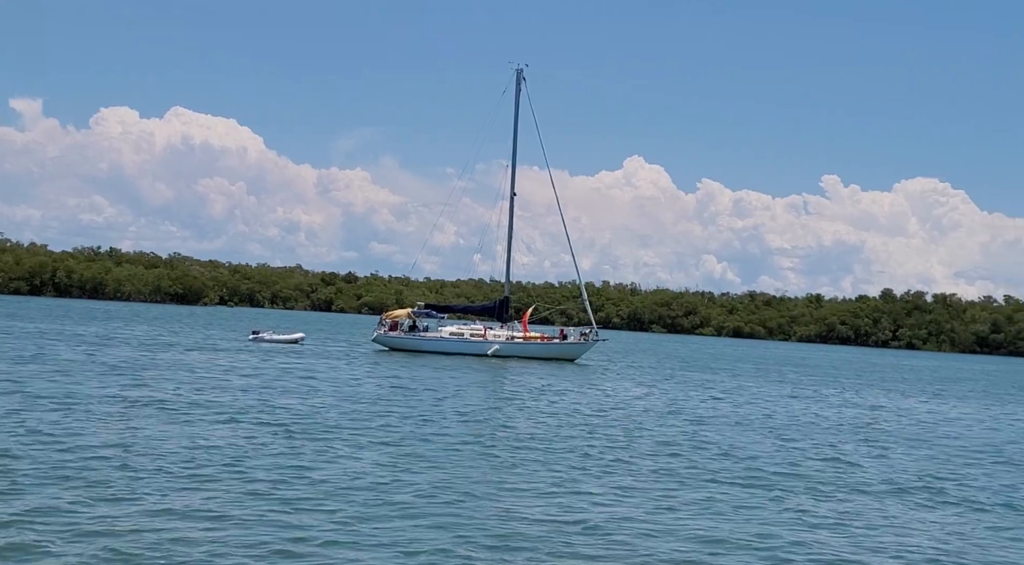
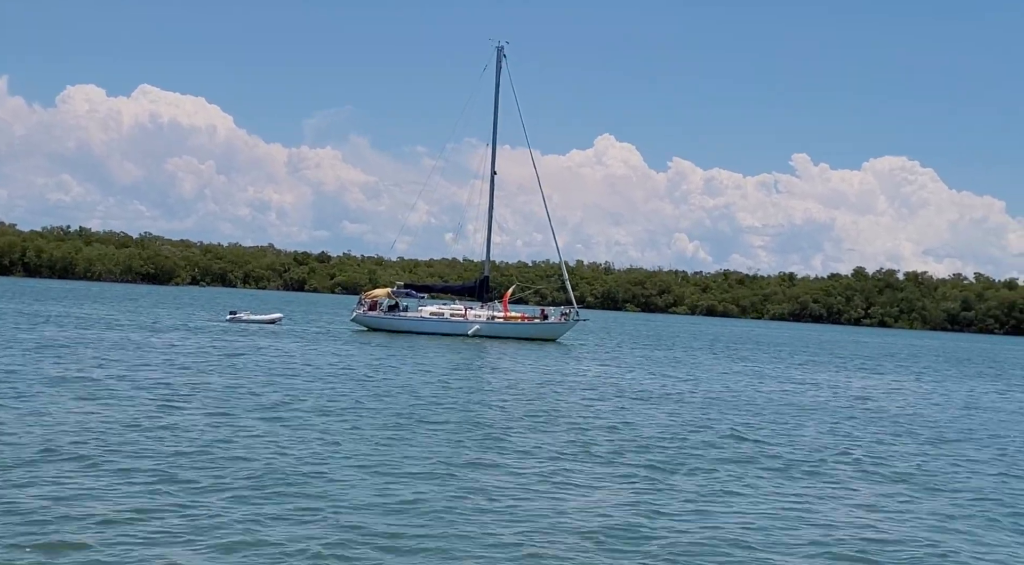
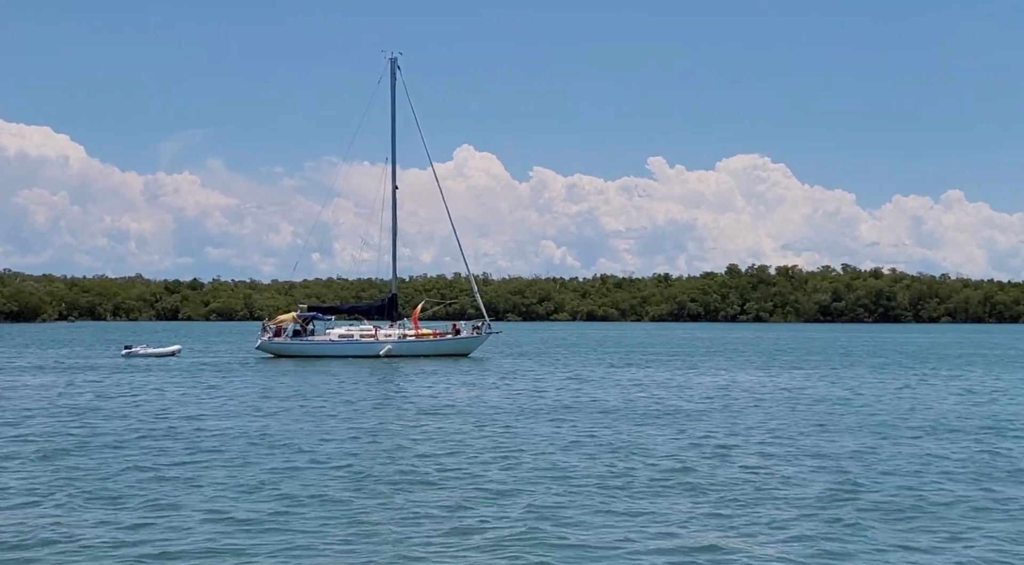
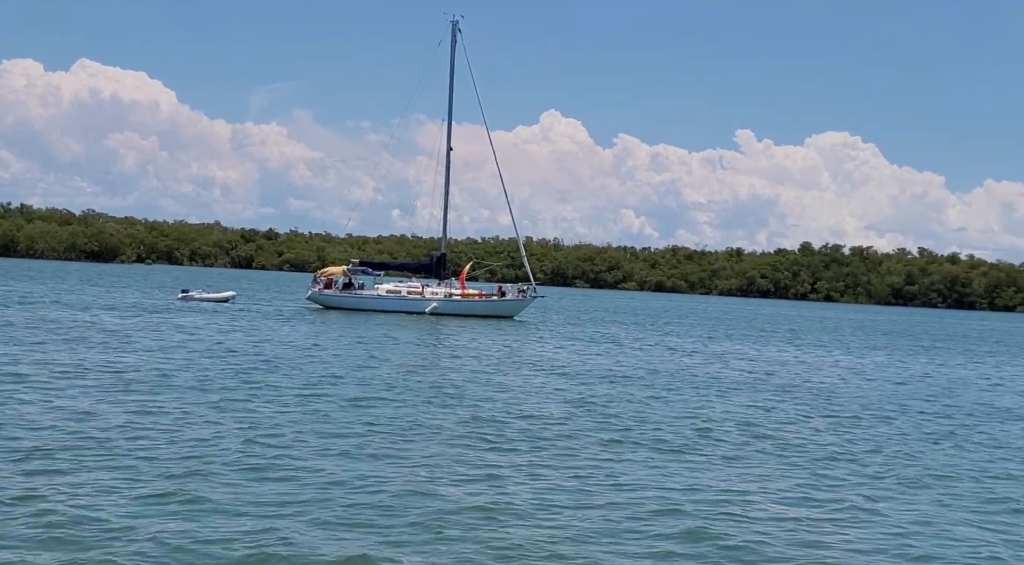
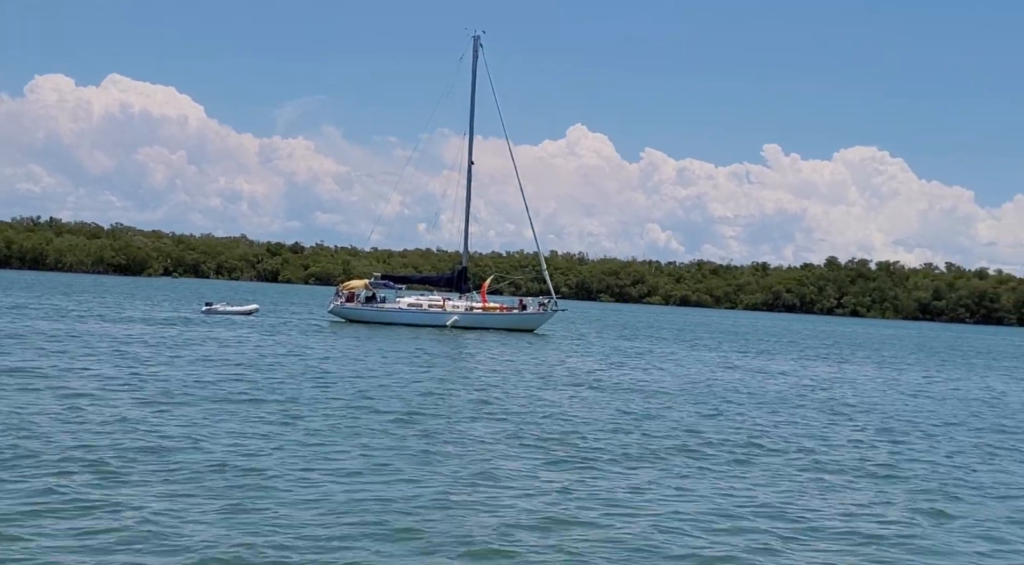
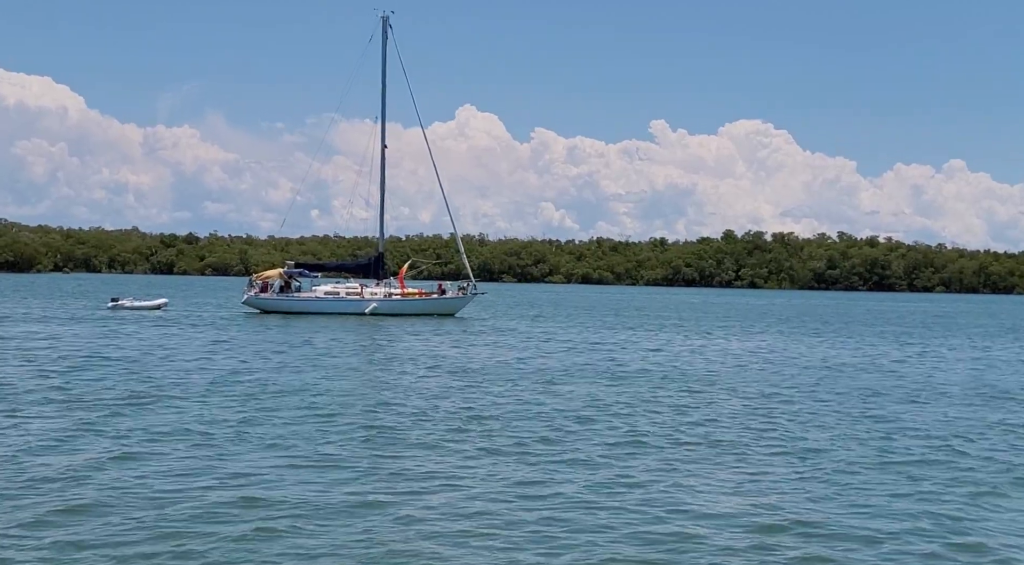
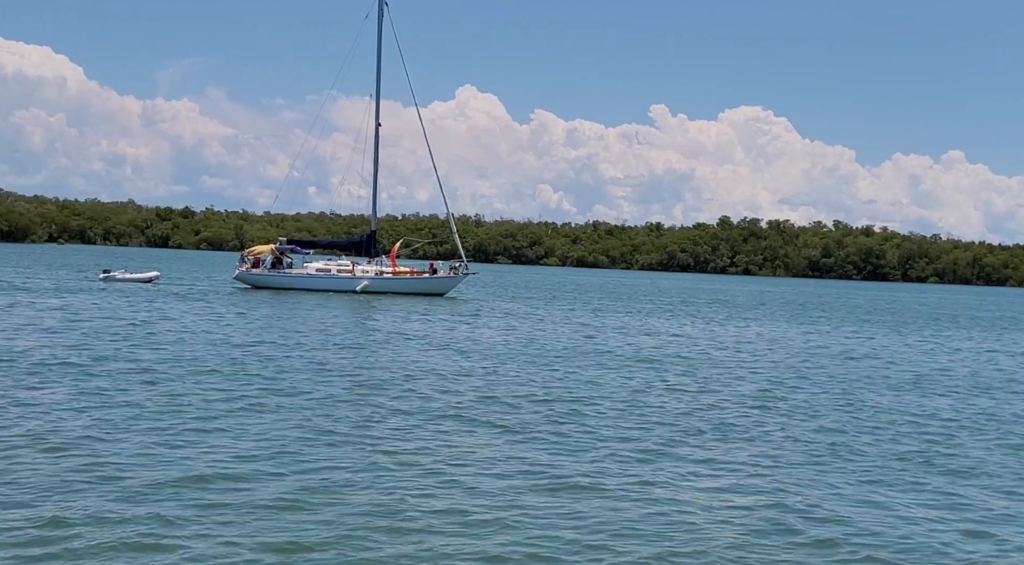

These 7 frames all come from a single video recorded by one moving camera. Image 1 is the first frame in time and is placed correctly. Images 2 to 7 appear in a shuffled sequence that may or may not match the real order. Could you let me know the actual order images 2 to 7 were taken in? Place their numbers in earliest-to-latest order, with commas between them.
2, 5, 4, 7, 6, 3
